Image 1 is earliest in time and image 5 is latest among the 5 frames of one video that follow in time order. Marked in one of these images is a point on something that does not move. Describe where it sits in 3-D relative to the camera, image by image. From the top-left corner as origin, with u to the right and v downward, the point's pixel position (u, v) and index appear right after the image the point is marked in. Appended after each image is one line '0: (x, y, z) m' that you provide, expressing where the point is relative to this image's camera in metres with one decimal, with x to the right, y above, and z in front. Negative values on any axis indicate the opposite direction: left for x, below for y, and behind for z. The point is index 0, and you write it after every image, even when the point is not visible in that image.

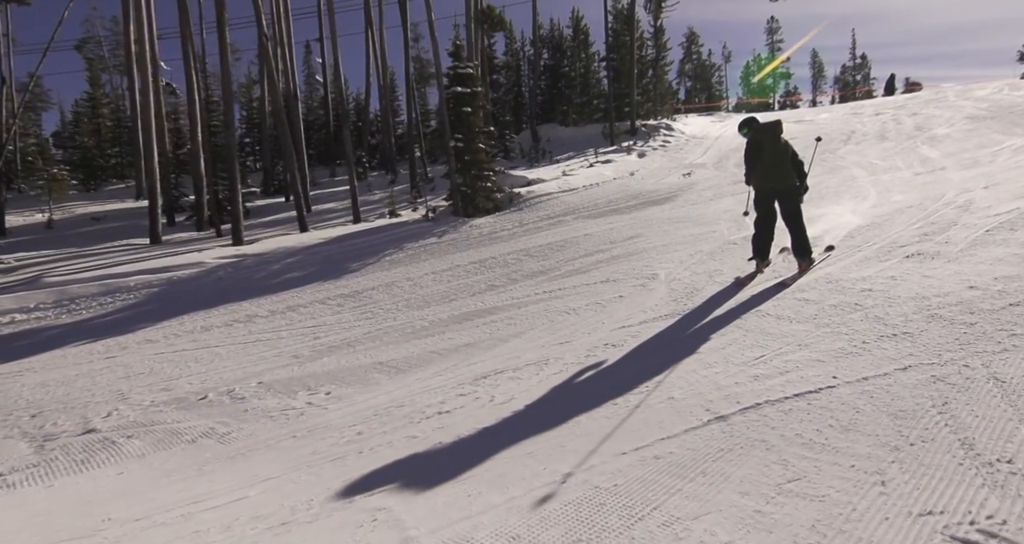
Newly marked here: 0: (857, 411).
0: (+1.9, -0.8, +4.0) m
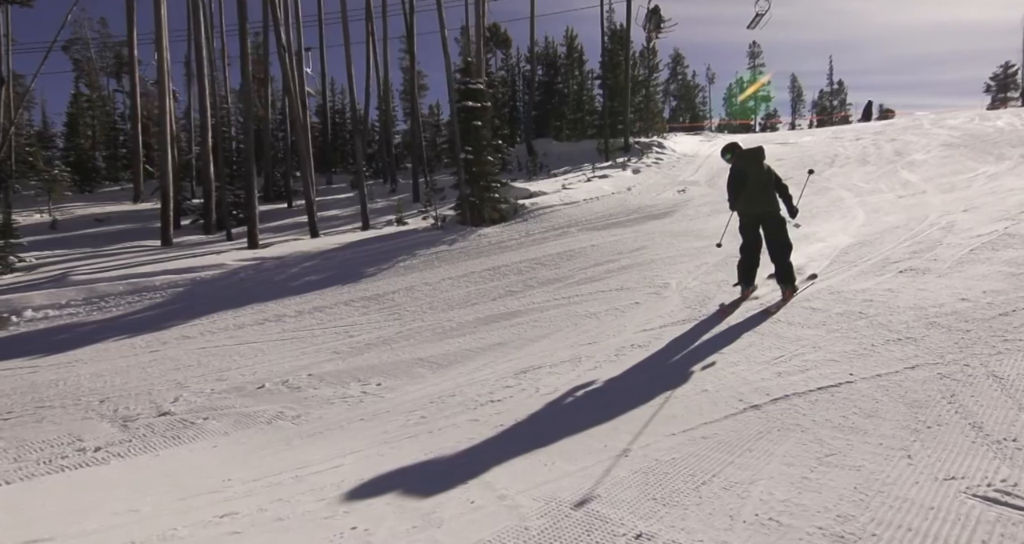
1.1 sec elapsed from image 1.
0: (+2.3, -0.8, +4.4) m
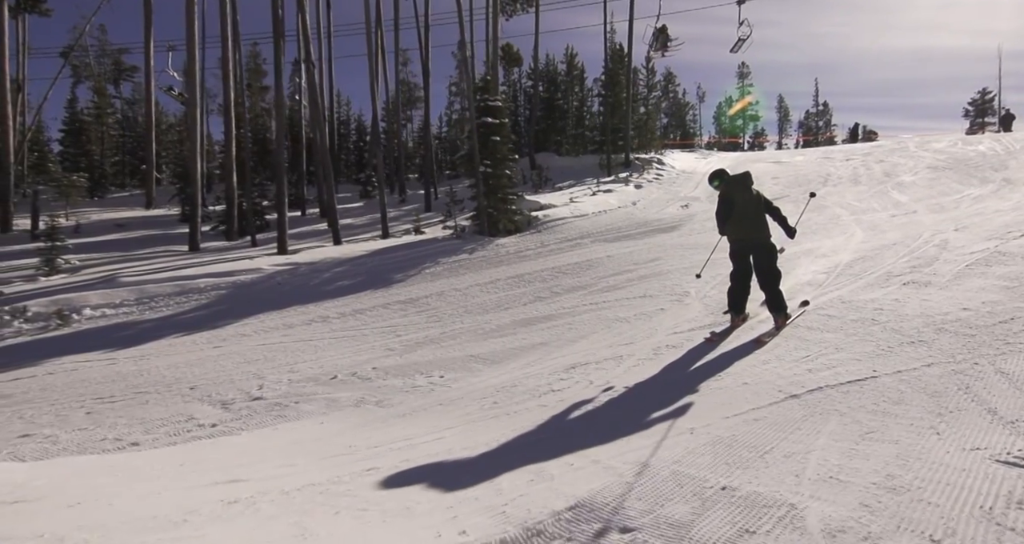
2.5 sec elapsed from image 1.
0: (+2.8, -0.9, +5.1) m
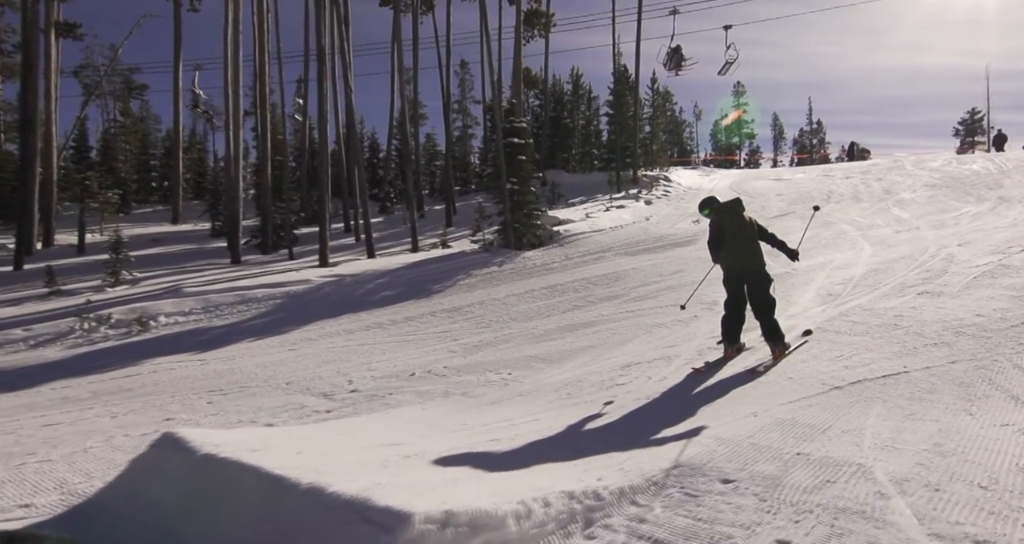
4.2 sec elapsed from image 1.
0: (+3.4, -0.9, +5.7) m
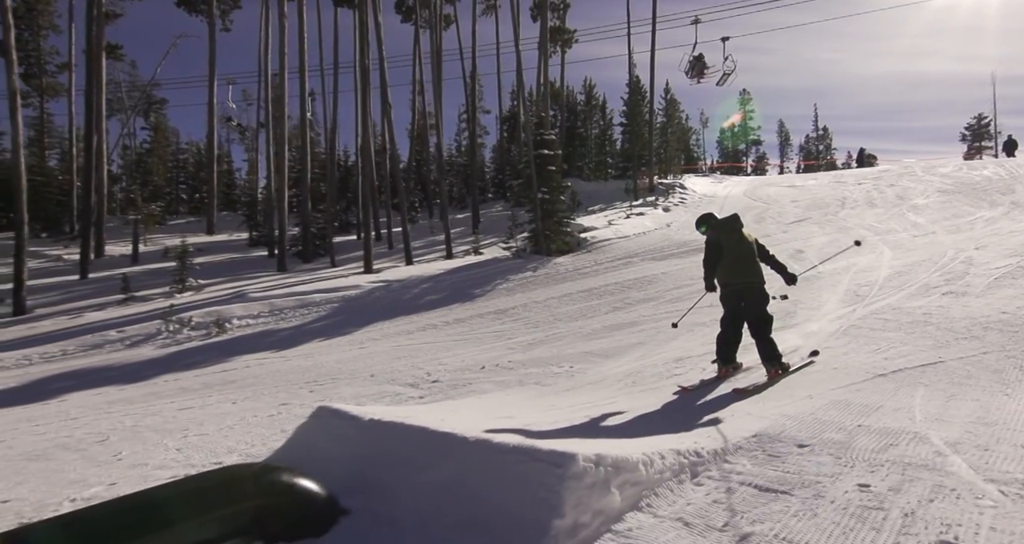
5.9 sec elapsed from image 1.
0: (+4.1, -0.9, +6.3) m
